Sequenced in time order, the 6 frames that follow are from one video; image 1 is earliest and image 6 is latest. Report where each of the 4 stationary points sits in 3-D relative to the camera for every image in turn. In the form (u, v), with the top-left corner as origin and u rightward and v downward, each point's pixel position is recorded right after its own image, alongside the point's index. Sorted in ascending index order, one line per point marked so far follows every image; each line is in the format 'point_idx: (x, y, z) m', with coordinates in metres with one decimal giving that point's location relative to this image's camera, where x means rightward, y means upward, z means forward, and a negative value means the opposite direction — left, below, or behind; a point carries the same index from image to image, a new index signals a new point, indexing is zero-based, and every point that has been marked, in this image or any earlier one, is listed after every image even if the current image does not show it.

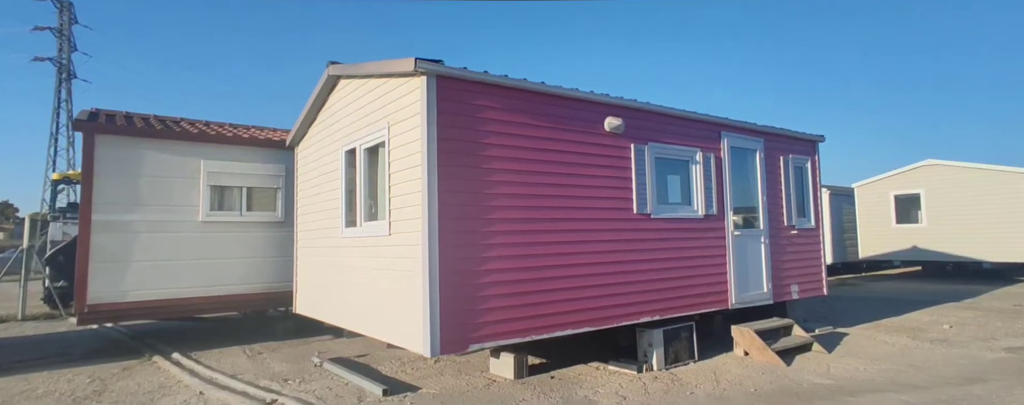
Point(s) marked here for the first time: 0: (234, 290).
0: (-3.4, -1.1, +7.3) m
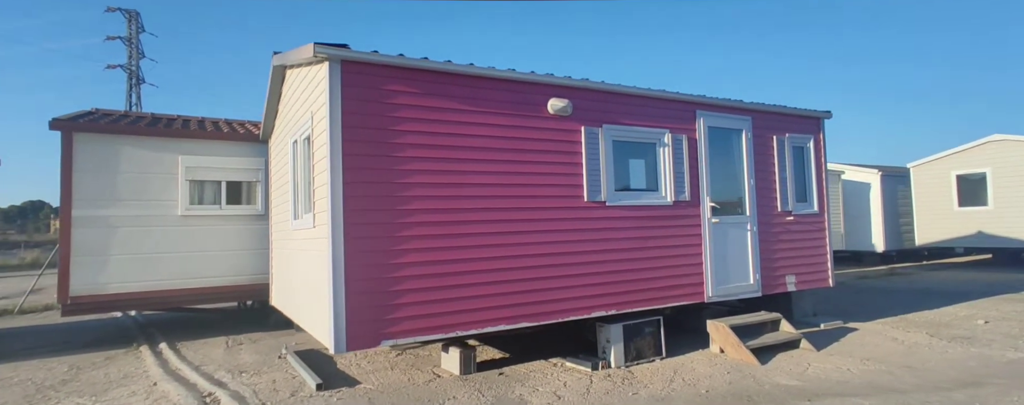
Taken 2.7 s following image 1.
0: (-3.7, -1.0, +7.5) m
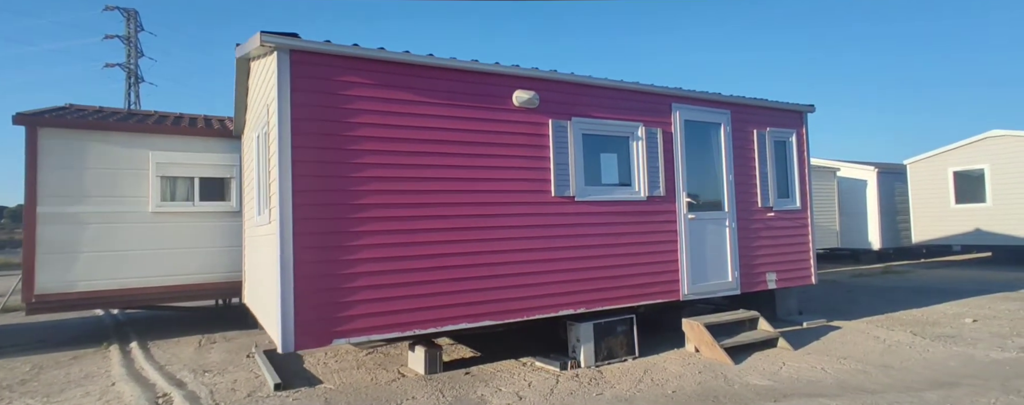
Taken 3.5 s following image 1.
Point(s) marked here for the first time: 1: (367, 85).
0: (-4.0, -0.9, +7.4) m
1: (-1.1, +0.9, +4.6) m
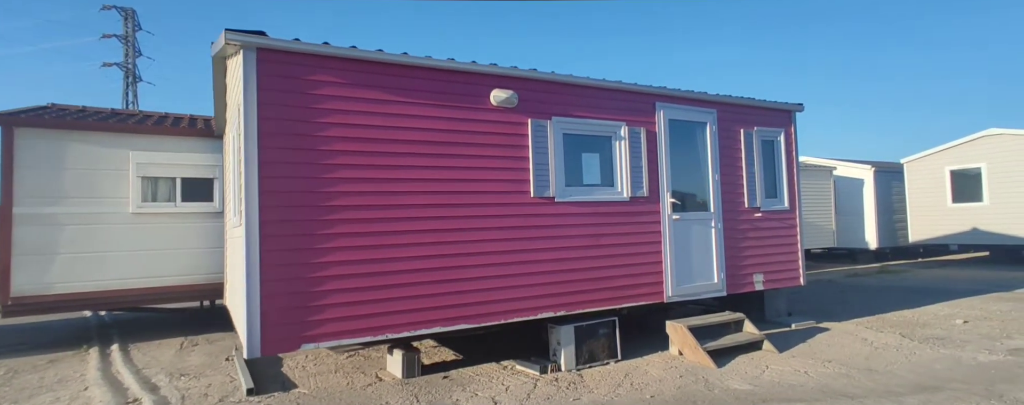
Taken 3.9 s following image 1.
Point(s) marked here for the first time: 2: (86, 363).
0: (-4.2, -1.0, +7.3) m
1: (-1.3, +0.9, +4.5) m
2: (-4.7, -1.8, +6.6) m
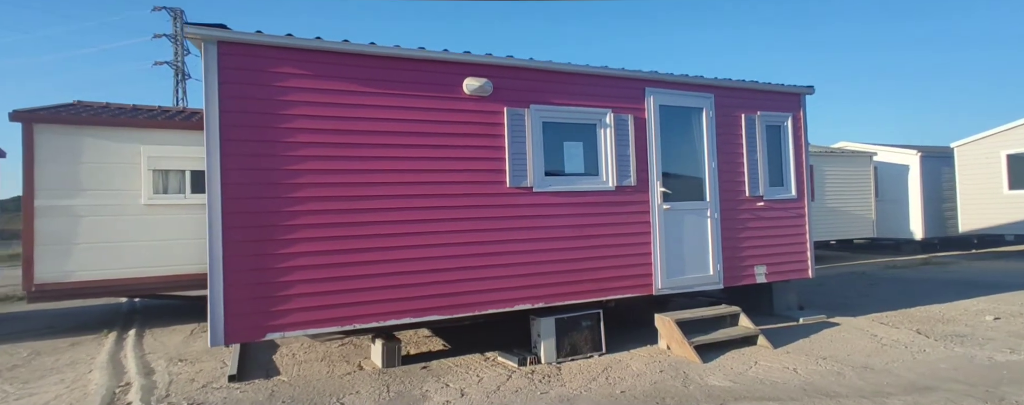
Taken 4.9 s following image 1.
0: (-4.2, -0.8, +7.6) m
1: (-1.6, +0.9, +4.5) m
2: (-4.8, -1.7, +7.0) m
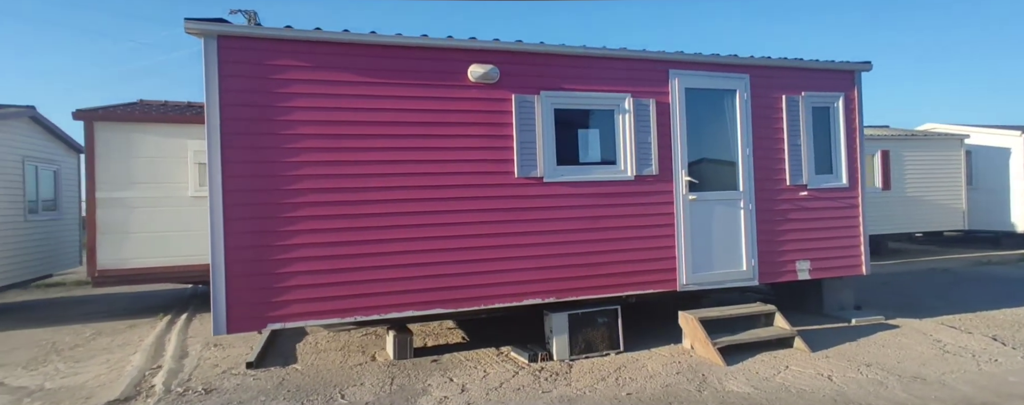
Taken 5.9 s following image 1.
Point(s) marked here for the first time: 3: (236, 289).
0: (-3.8, -0.7, +7.9) m
1: (-1.6, +1.0, +4.5) m
2: (-4.4, -1.6, +7.4) m
3: (-2.0, -0.6, +4.3) m
